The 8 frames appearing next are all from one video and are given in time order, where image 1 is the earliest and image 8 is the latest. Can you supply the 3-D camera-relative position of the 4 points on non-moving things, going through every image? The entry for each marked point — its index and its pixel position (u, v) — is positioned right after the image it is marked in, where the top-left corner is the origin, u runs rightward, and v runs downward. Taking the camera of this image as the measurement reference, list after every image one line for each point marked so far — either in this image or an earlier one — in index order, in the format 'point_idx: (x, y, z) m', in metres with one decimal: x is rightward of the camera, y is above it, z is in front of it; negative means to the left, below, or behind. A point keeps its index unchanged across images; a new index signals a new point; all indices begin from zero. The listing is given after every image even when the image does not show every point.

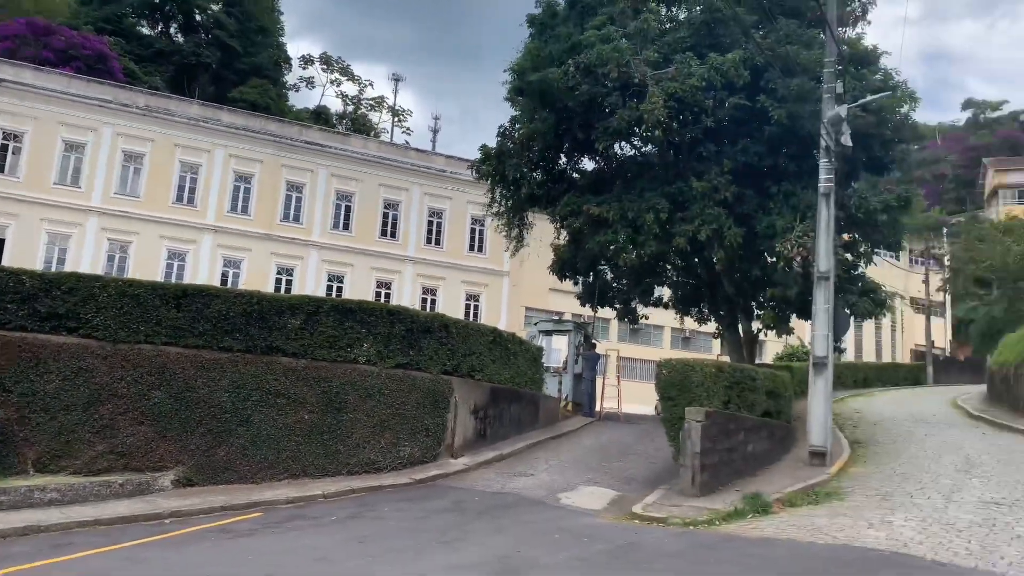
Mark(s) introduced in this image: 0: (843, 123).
0: (+5.3, +2.7, +12.8) m
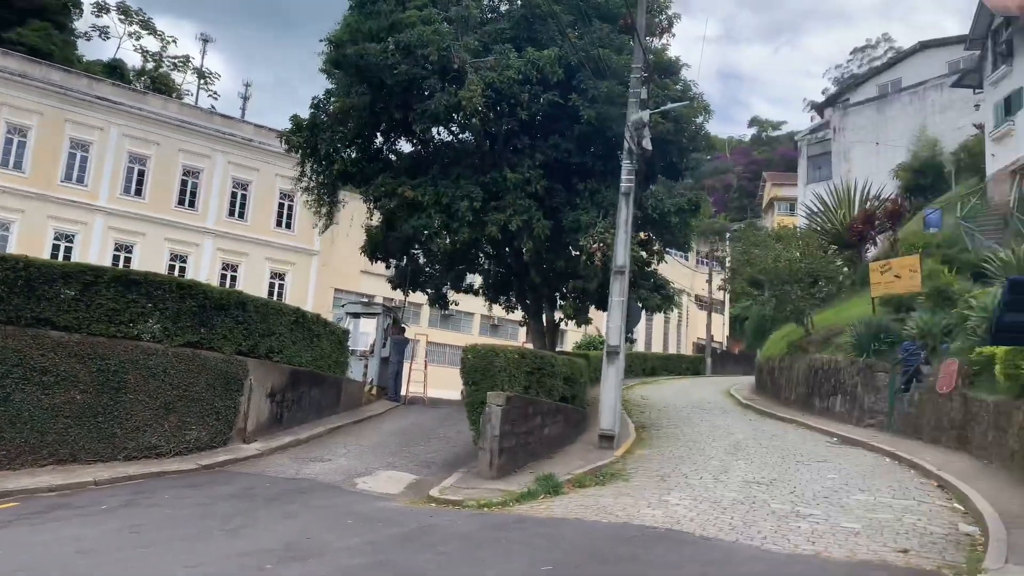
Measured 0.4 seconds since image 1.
0: (+2.3, +2.7, +13.6) m
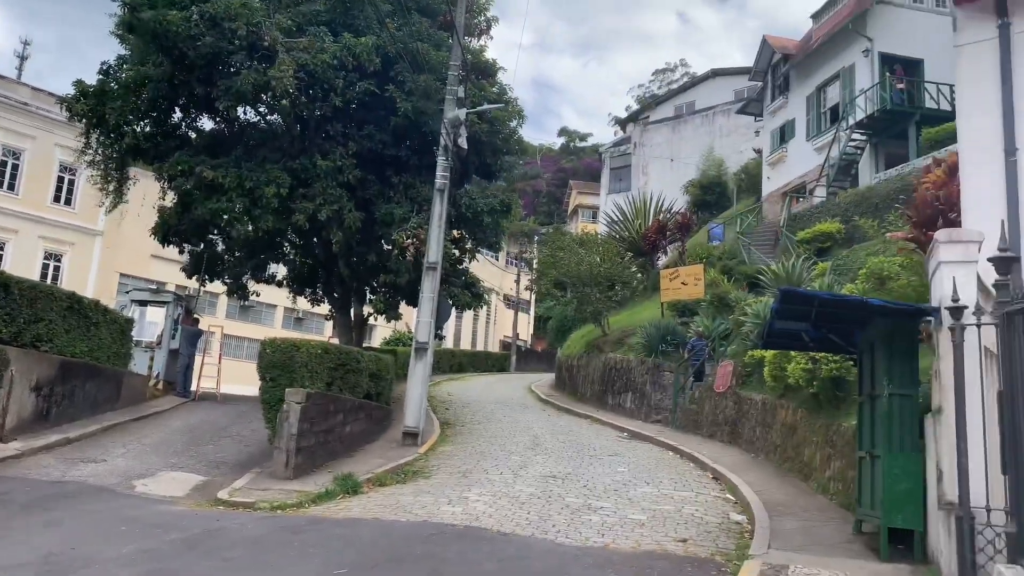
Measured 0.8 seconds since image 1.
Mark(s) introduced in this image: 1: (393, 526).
0: (-0.9, +2.8, +13.6) m
1: (-1.1, -2.2, +7.4) m
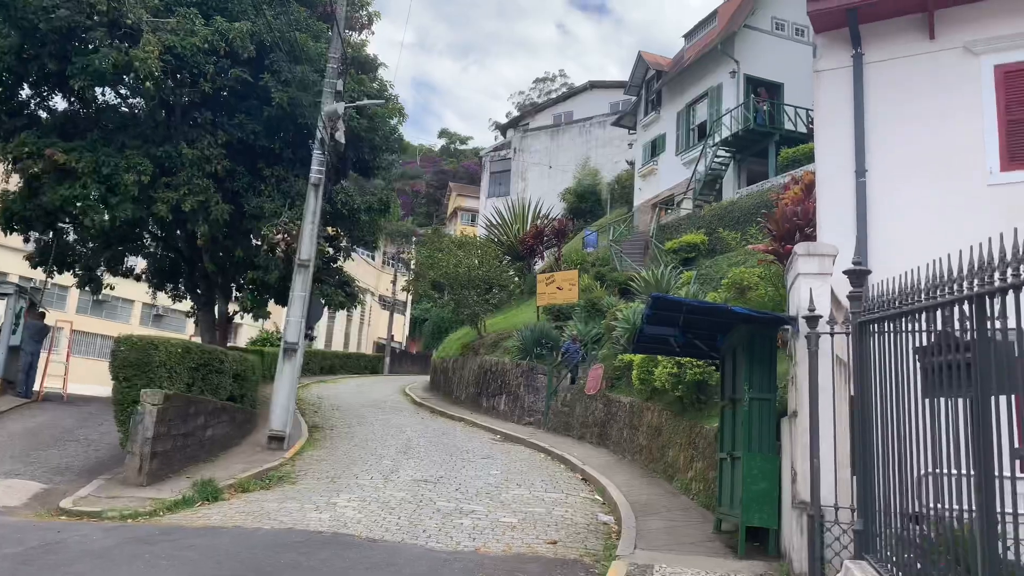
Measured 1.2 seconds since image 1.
0: (-2.9, +2.8, +13.3) m
1: (-2.2, -2.2, +7.0) m
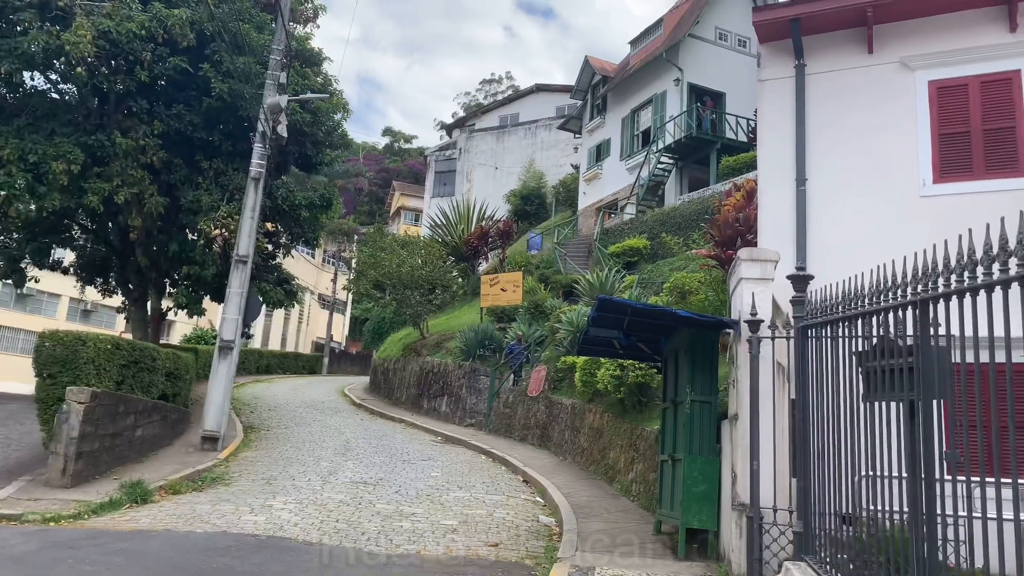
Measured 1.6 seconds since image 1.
0: (-3.7, +2.9, +13.0) m
1: (-2.8, -2.1, +6.8) m
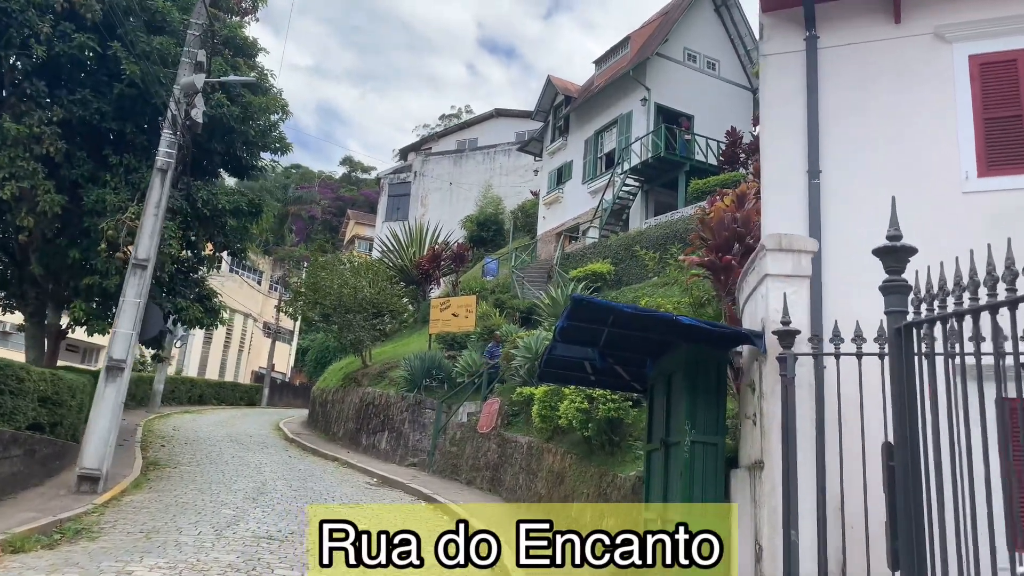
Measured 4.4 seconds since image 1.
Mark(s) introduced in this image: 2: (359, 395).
0: (-4.4, +2.7, +11.2) m
1: (-3.2, -2.0, +4.8) m
2: (-3.6, -2.5, +18.8) m
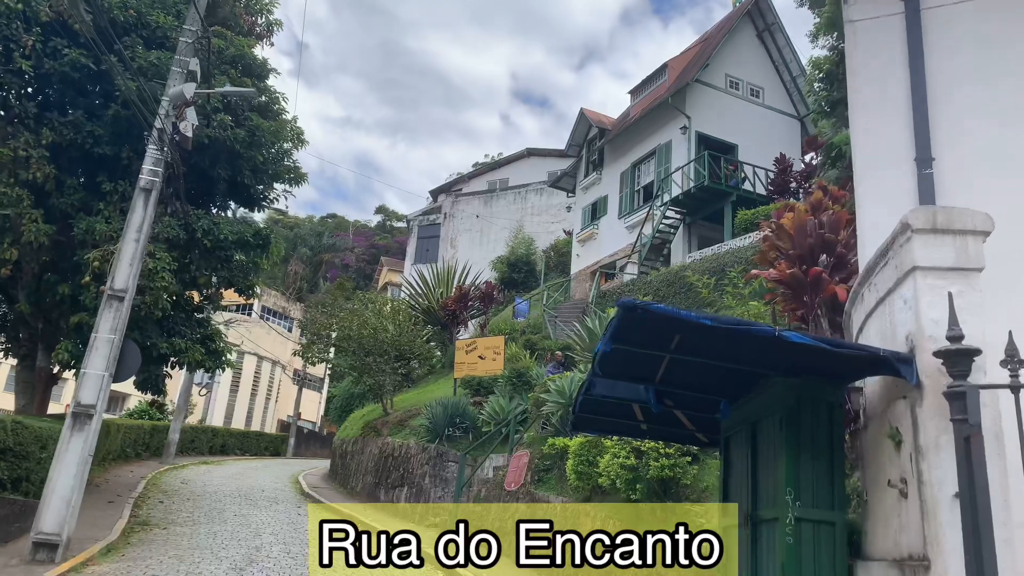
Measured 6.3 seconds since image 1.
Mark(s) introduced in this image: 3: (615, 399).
0: (-4.0, +2.2, +10.0) m
1: (-3.1, -2.1, +3.3) m
2: (-2.9, -3.4, +17.3) m
3: (+0.6, -0.7, +5.0) m
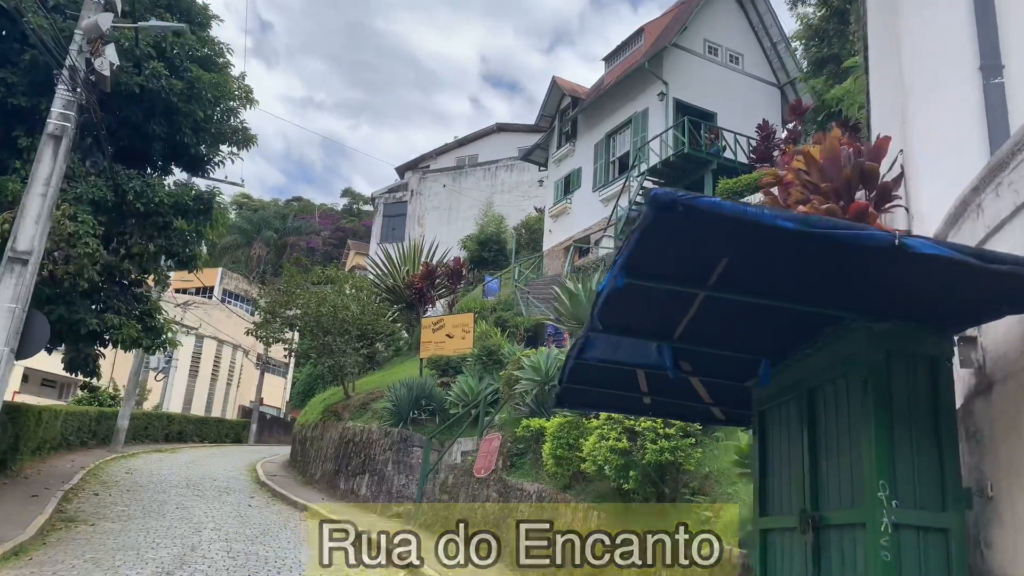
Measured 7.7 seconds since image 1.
0: (-4.4, +2.6, +8.7) m
1: (-3.1, -1.8, +2.1) m
2: (-3.5, -2.9, +16.1) m
3: (+0.5, -0.4, +4.0) m
